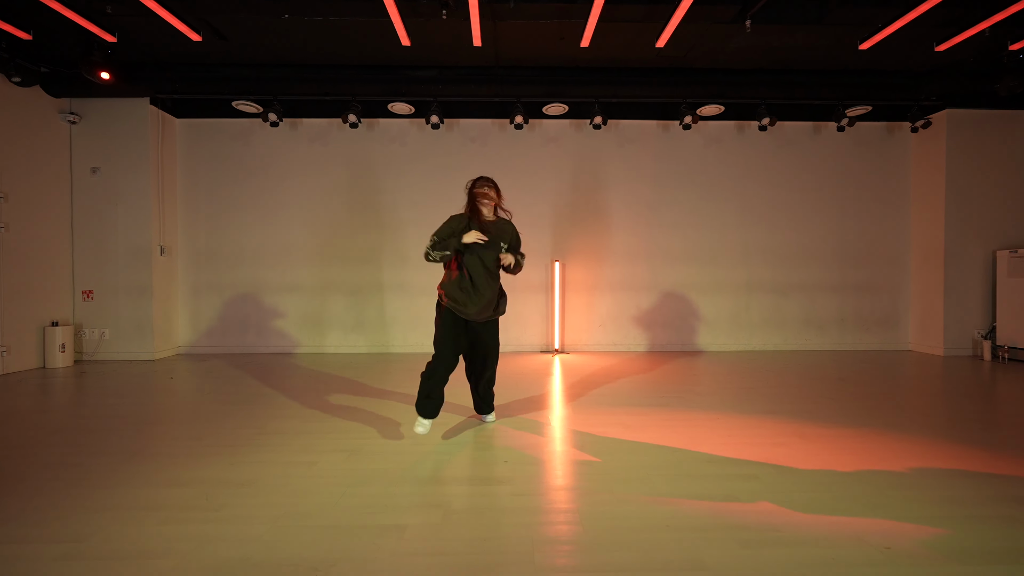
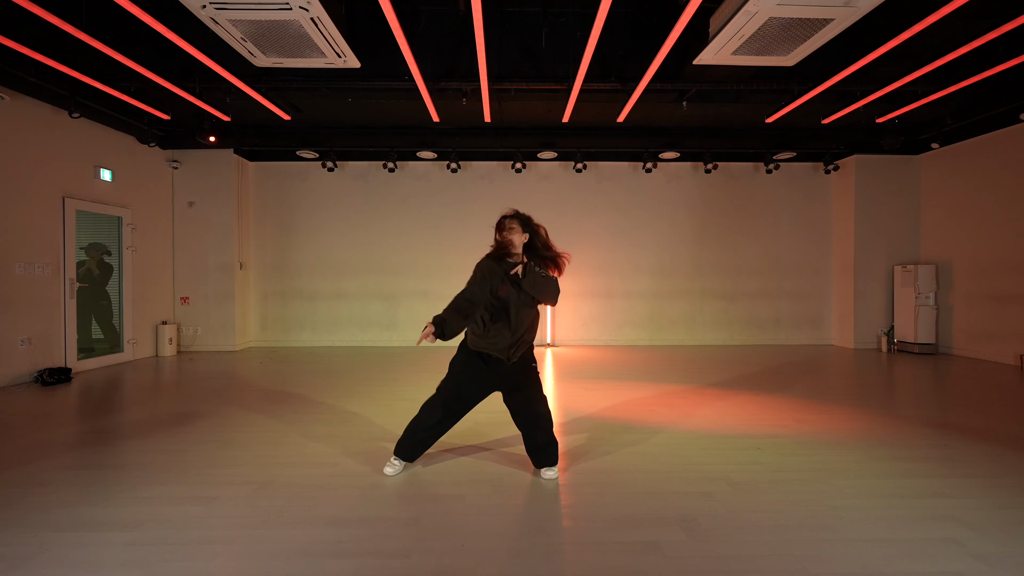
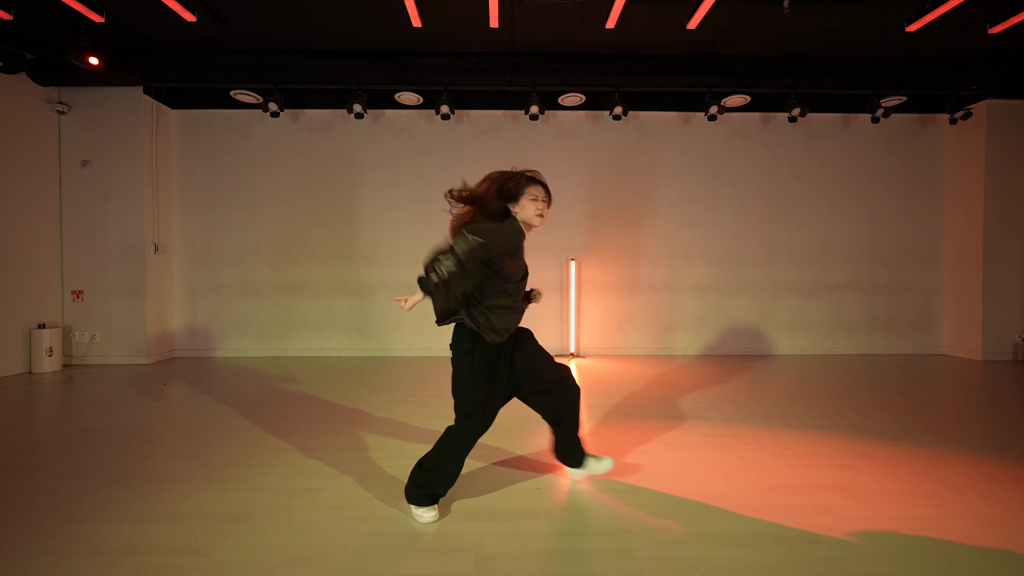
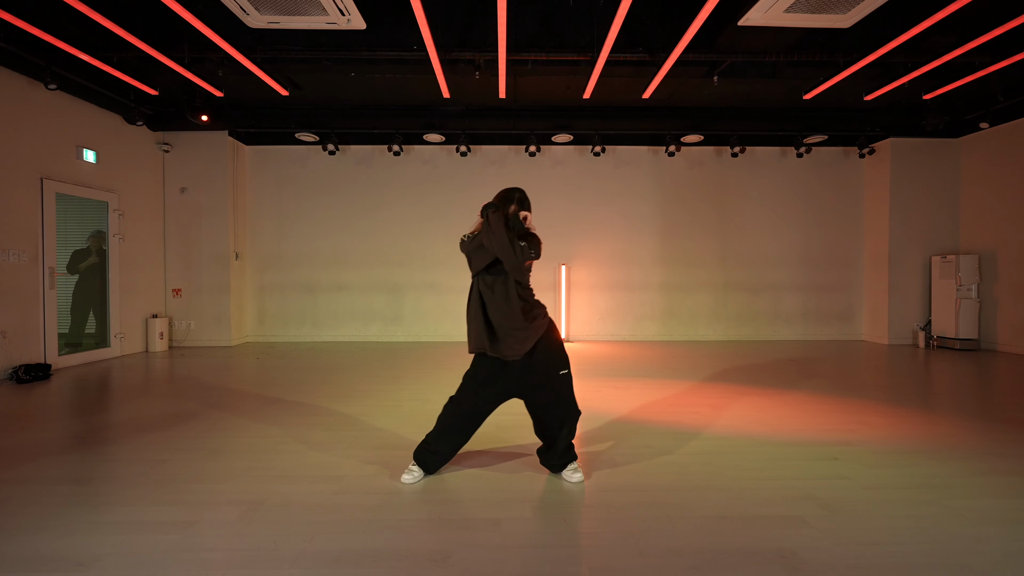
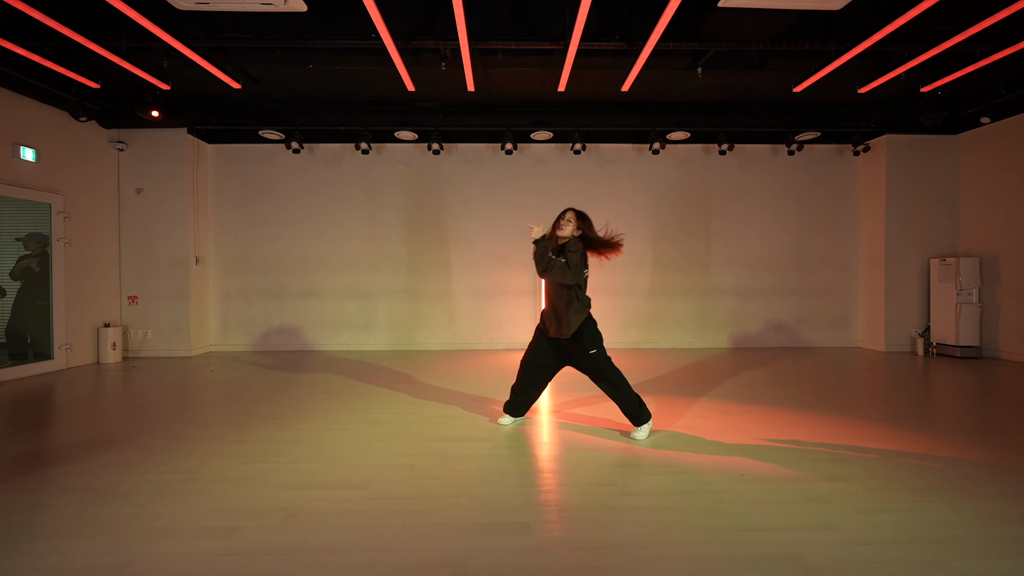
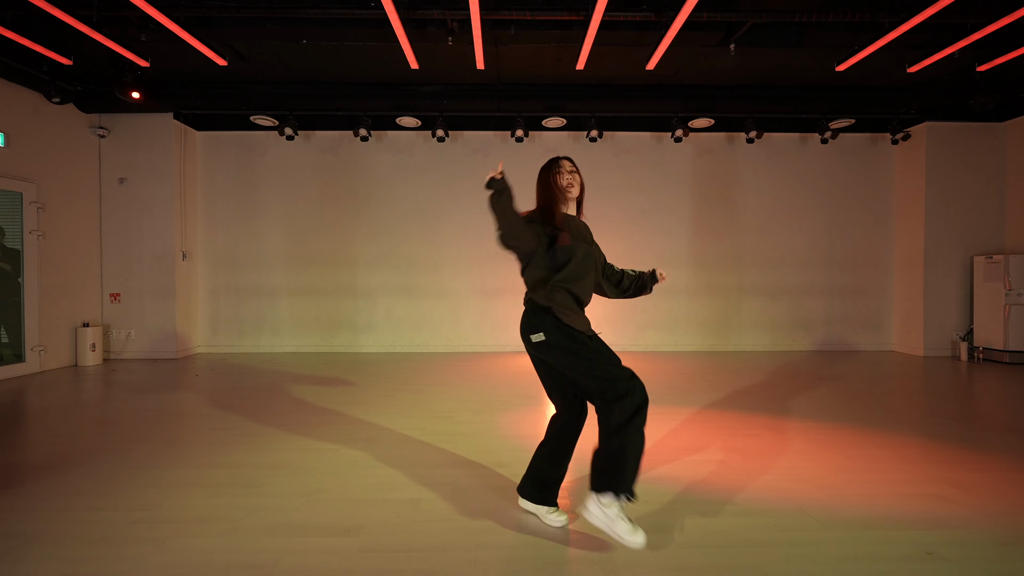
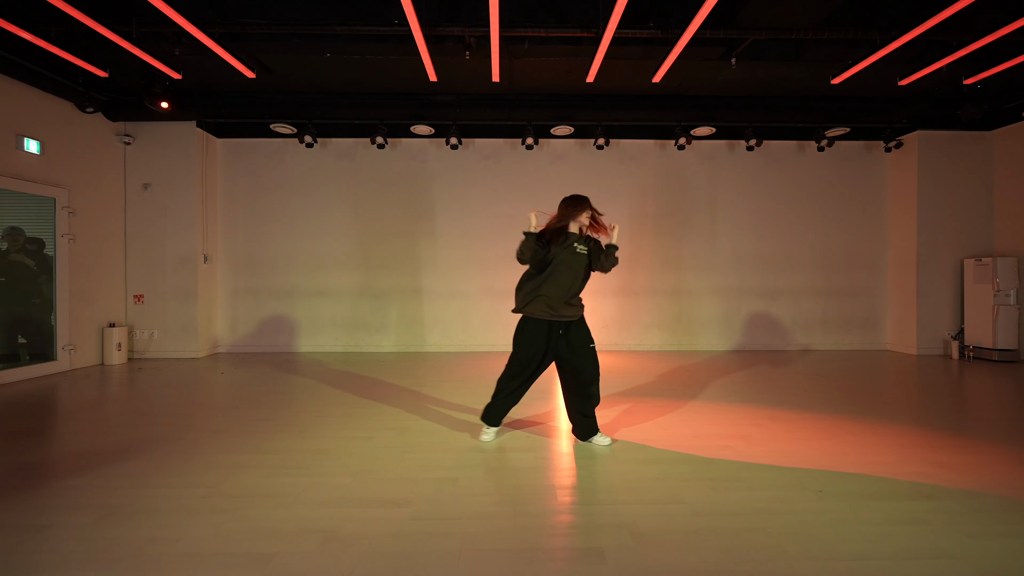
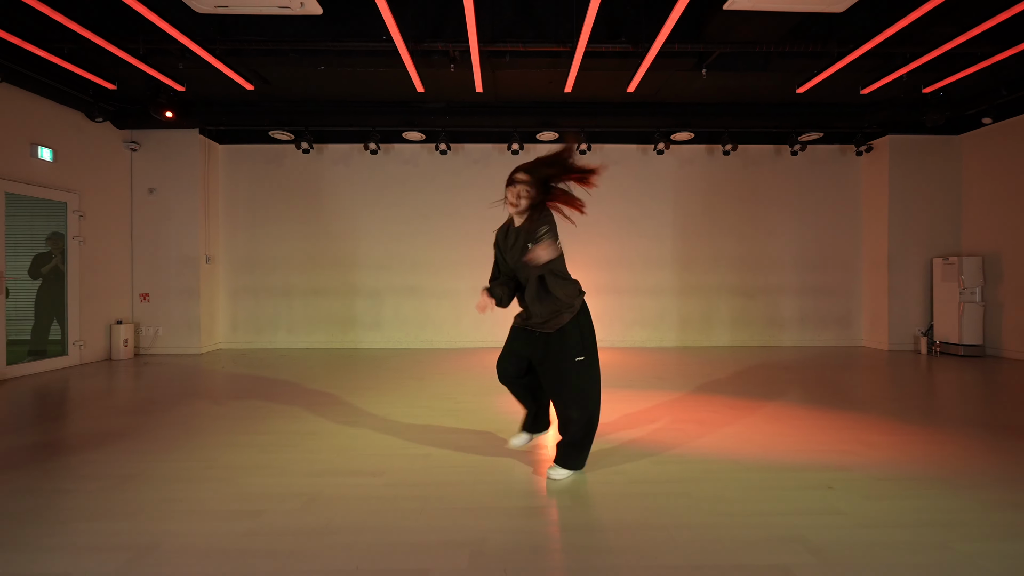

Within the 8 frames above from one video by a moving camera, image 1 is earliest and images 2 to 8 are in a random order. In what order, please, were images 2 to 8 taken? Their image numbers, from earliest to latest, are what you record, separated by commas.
3, 7, 5, 6, 8, 2, 4
